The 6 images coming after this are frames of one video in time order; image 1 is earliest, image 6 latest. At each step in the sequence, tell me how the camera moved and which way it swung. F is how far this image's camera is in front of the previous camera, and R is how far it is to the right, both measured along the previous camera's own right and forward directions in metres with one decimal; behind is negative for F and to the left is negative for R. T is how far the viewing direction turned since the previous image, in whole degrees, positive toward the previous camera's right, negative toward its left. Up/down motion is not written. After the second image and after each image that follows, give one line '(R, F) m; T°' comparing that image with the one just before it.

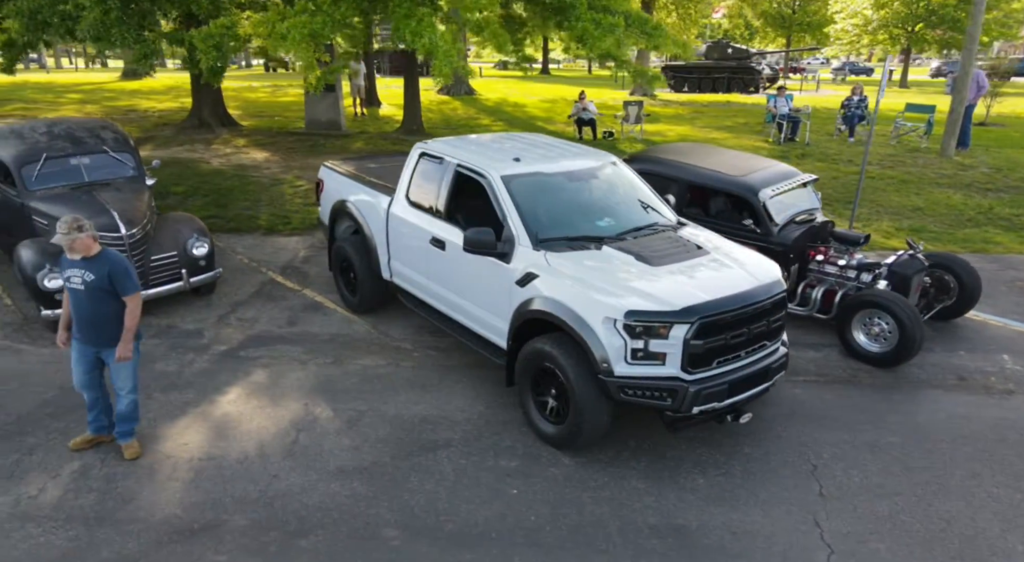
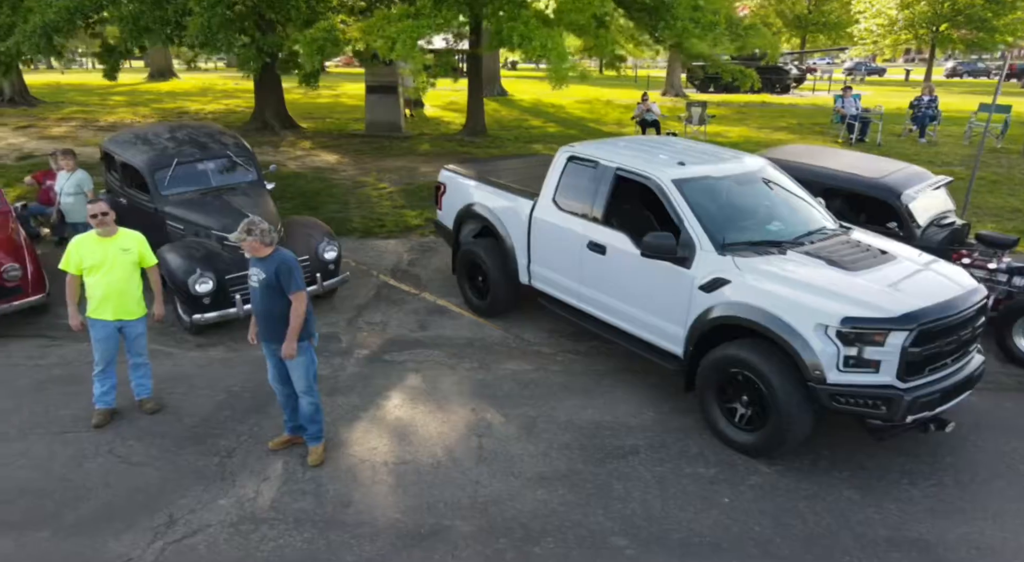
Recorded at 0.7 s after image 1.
(-0.9, 0.0) m; -2°
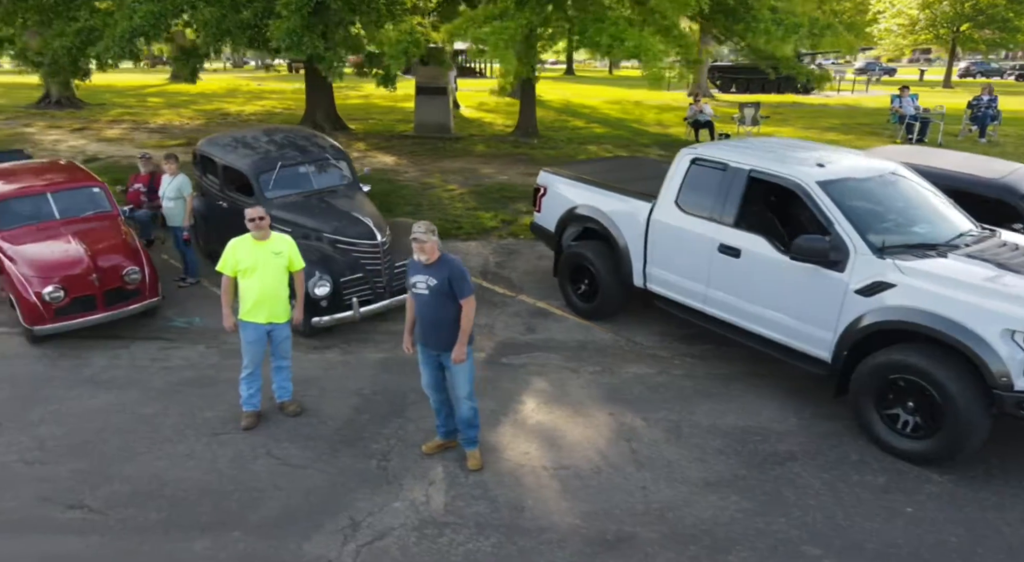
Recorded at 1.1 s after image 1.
(-0.7, 0.0) m; -1°
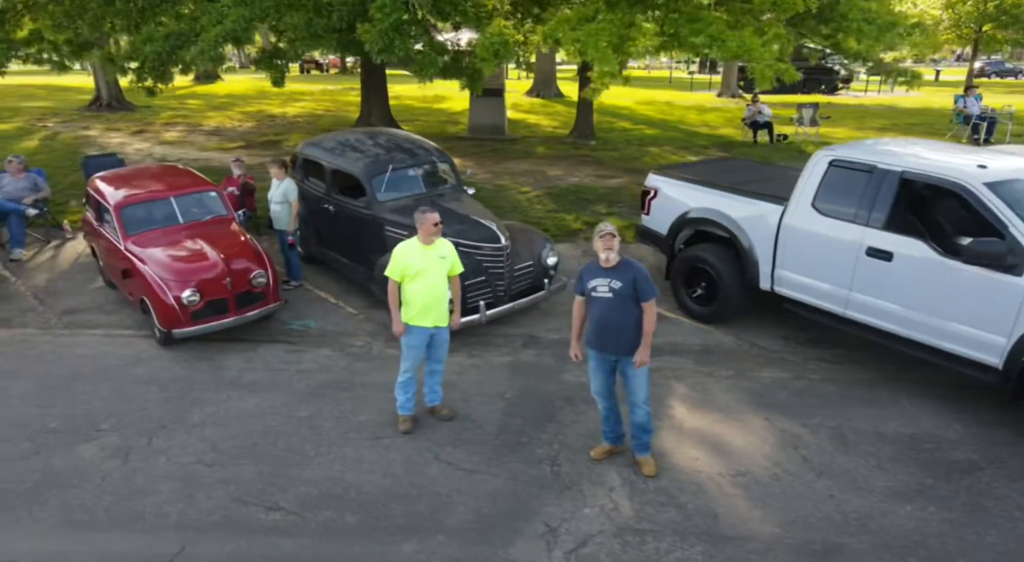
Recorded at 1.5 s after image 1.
(-0.8, 0.0) m; -2°
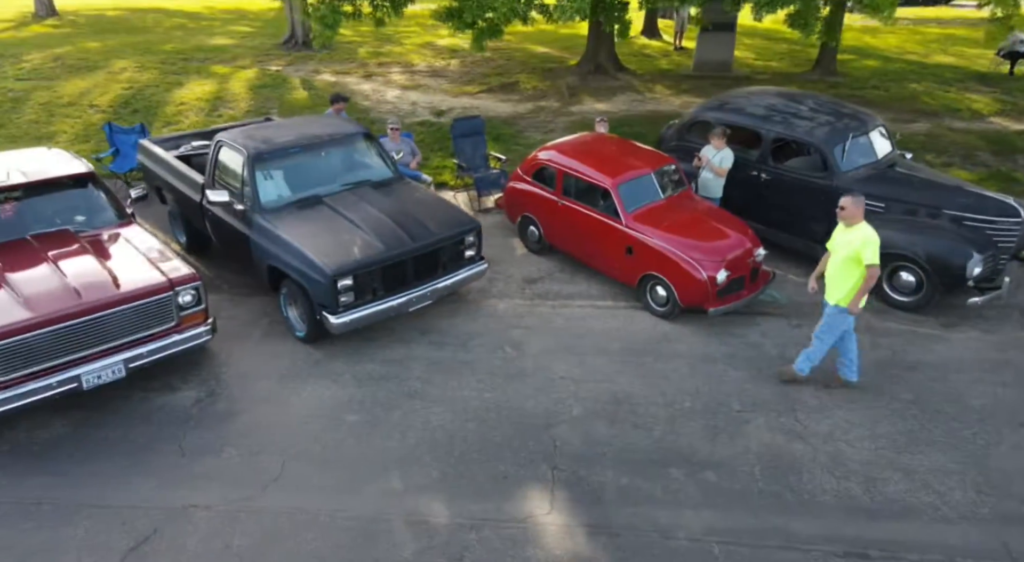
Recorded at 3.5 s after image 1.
(-3.3, -0.3) m; -6°
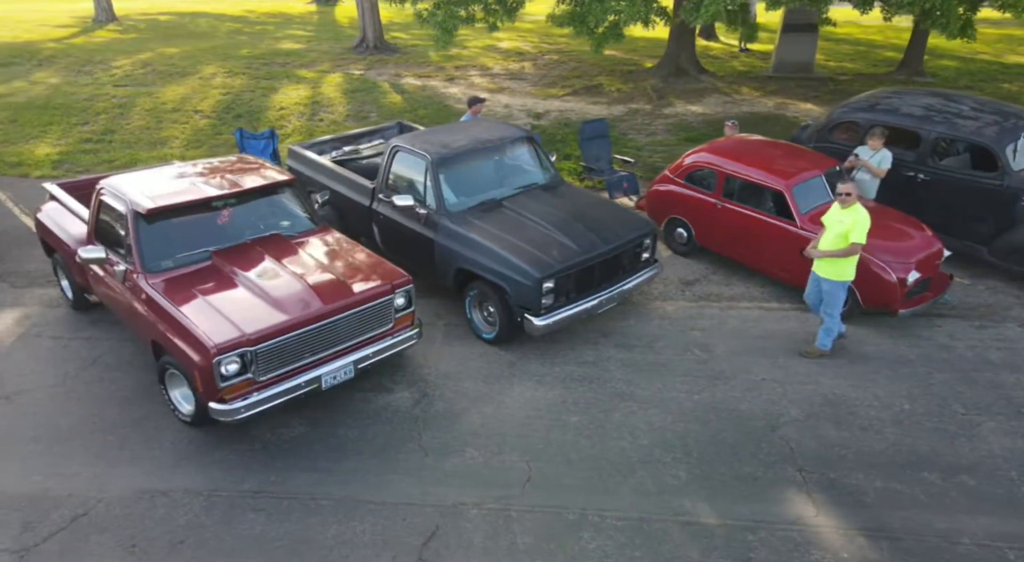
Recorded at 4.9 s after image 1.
(-1.2, 0.0) m; -2°
